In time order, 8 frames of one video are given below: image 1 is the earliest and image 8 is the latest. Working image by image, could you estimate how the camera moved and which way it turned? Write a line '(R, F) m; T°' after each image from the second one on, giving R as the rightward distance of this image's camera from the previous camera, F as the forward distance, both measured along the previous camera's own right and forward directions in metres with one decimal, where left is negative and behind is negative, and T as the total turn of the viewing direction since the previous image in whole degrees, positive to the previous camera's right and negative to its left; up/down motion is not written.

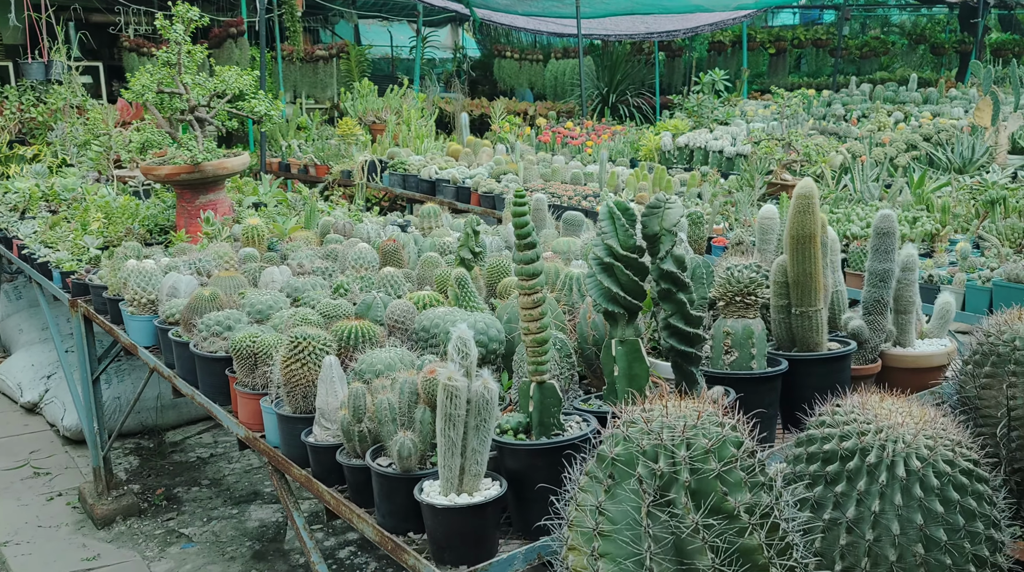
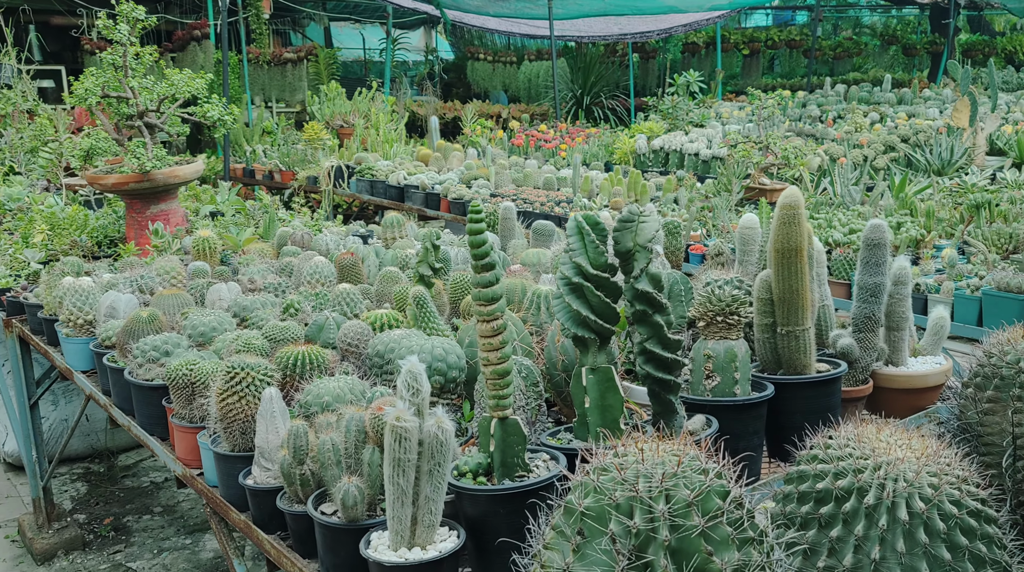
(0.0, +0.2) m; +1°
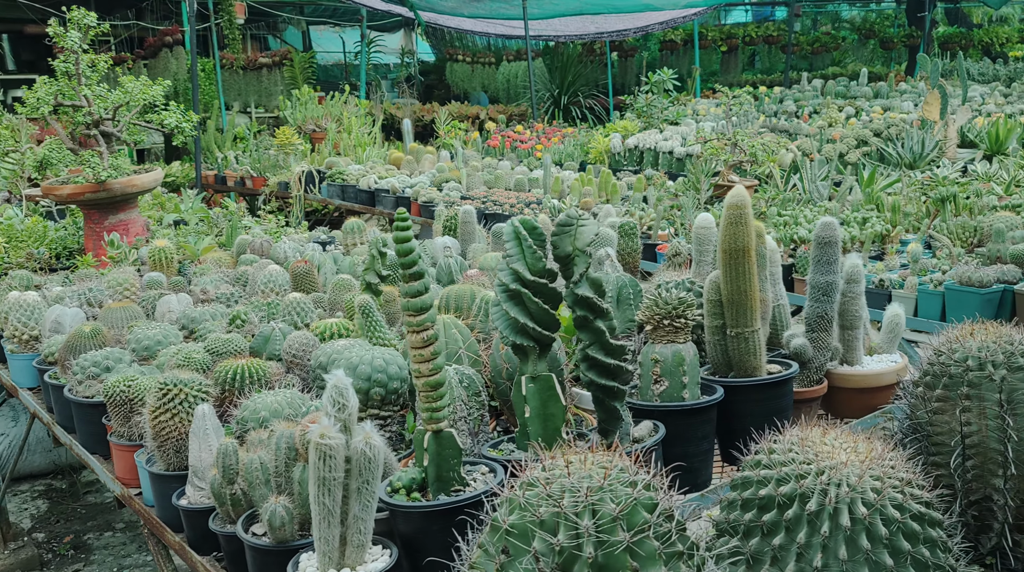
(+0.1, +0.1) m; +1°
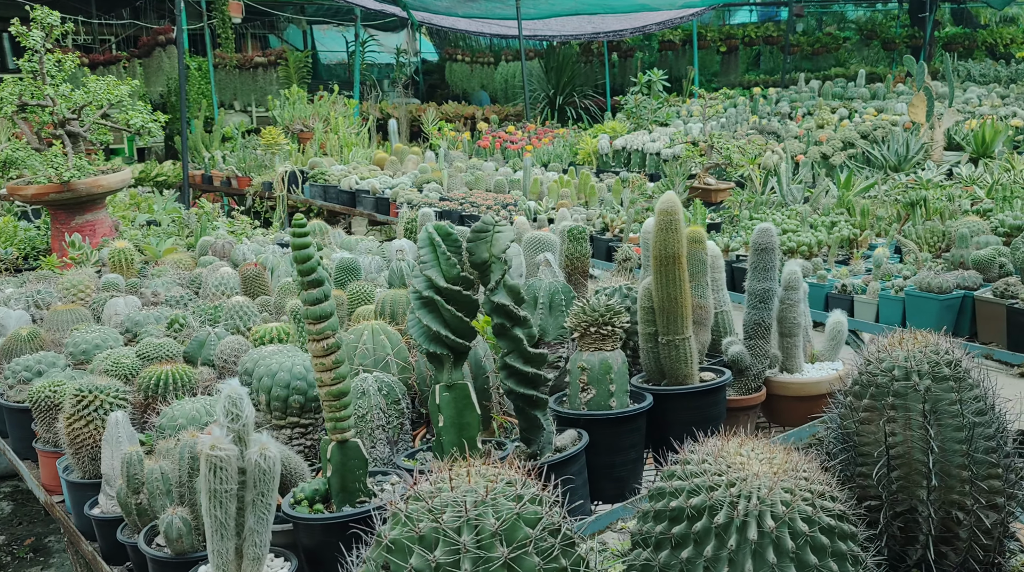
(+0.2, 0.0) m; 0°
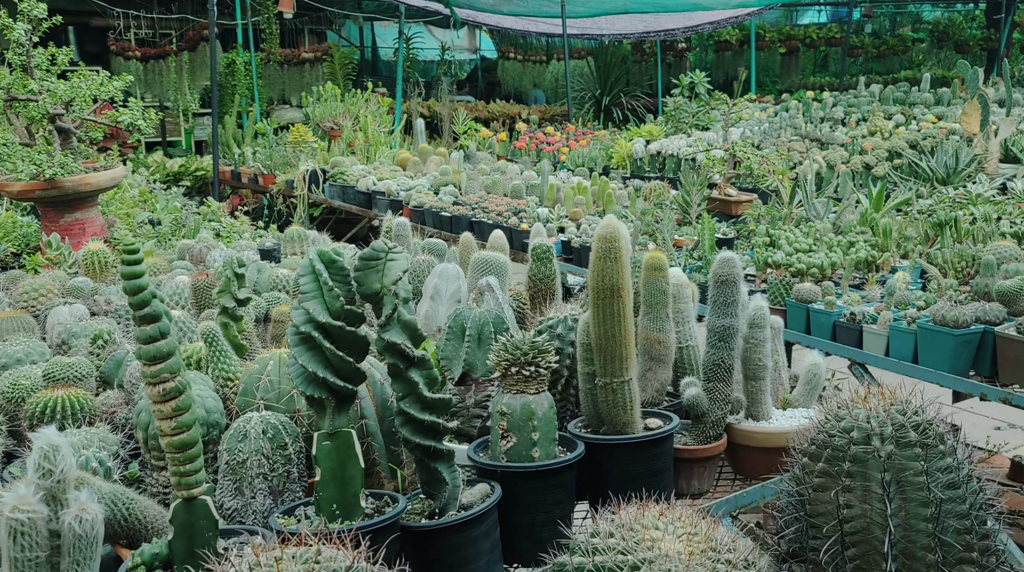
(+0.3, +0.3) m; -3°
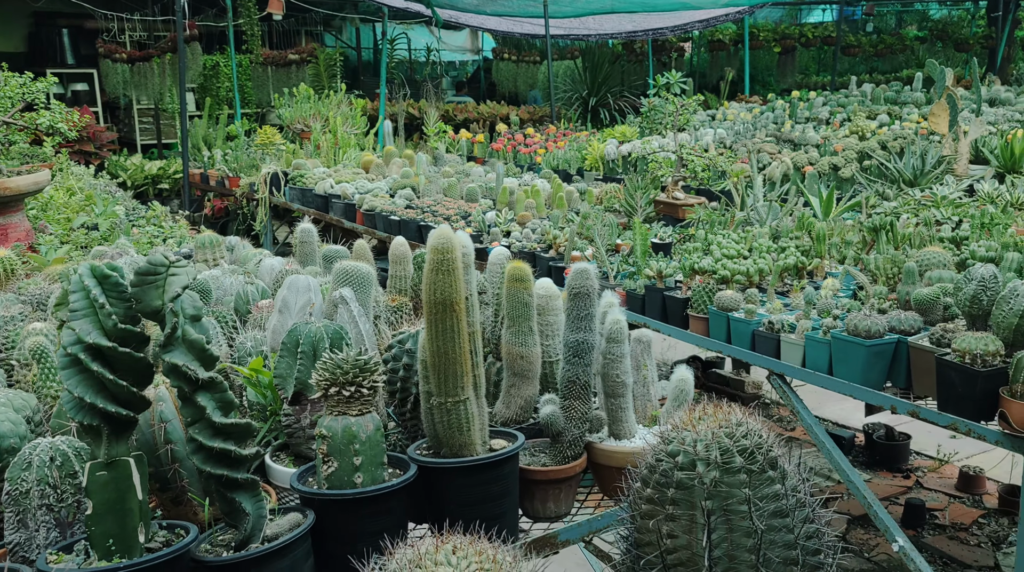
(+0.4, +0.1) m; -1°
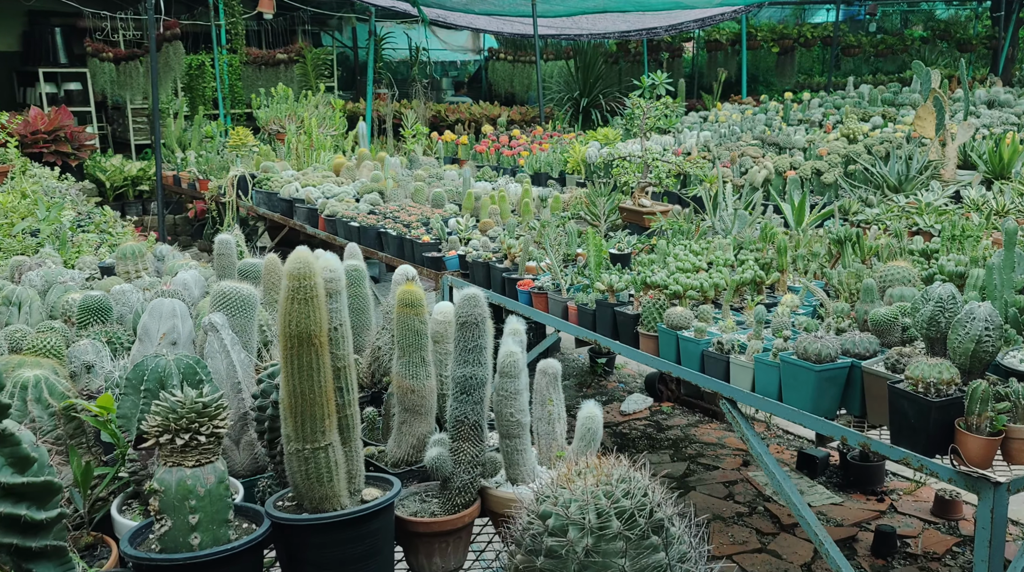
(+0.3, +0.3) m; 0°
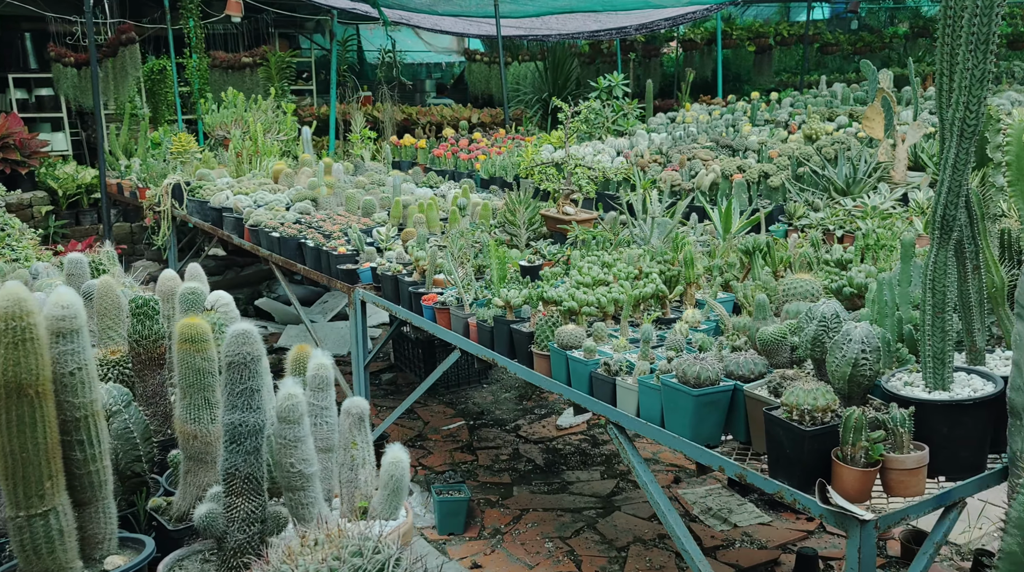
(+0.4, +0.2) m; 0°
